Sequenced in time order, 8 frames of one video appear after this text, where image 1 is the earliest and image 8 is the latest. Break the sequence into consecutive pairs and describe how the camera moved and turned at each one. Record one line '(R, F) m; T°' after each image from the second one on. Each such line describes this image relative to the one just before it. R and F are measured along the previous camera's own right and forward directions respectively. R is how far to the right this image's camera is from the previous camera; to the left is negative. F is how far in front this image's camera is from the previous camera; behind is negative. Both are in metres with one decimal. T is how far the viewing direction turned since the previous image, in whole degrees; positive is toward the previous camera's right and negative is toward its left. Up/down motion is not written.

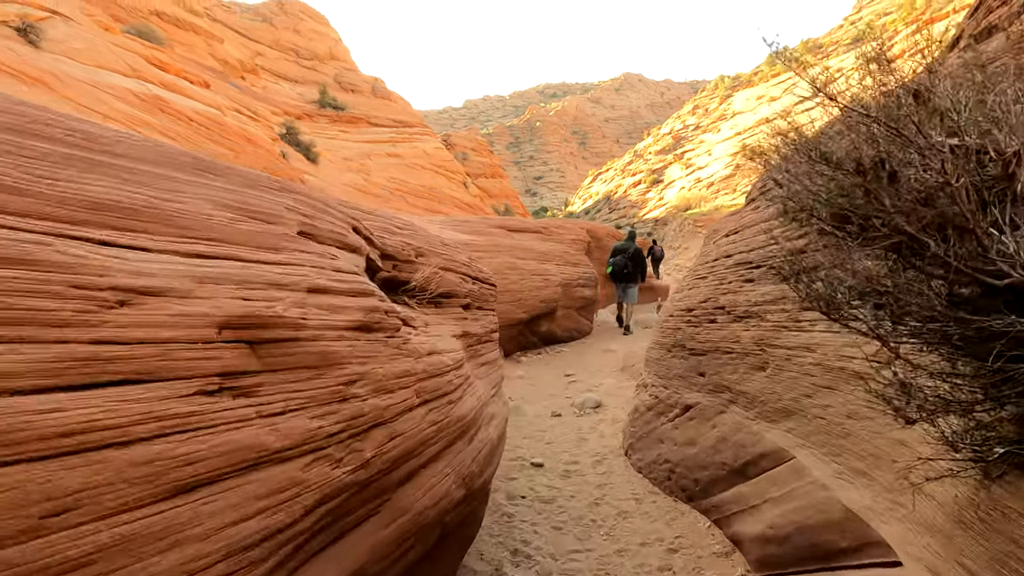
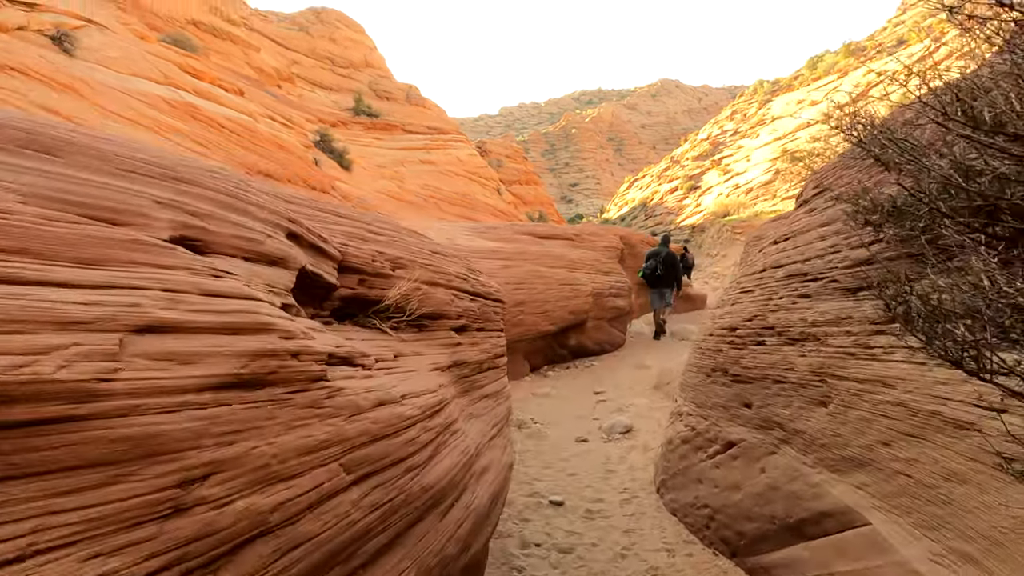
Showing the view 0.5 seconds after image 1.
(+0.1, +0.5) m; -3°
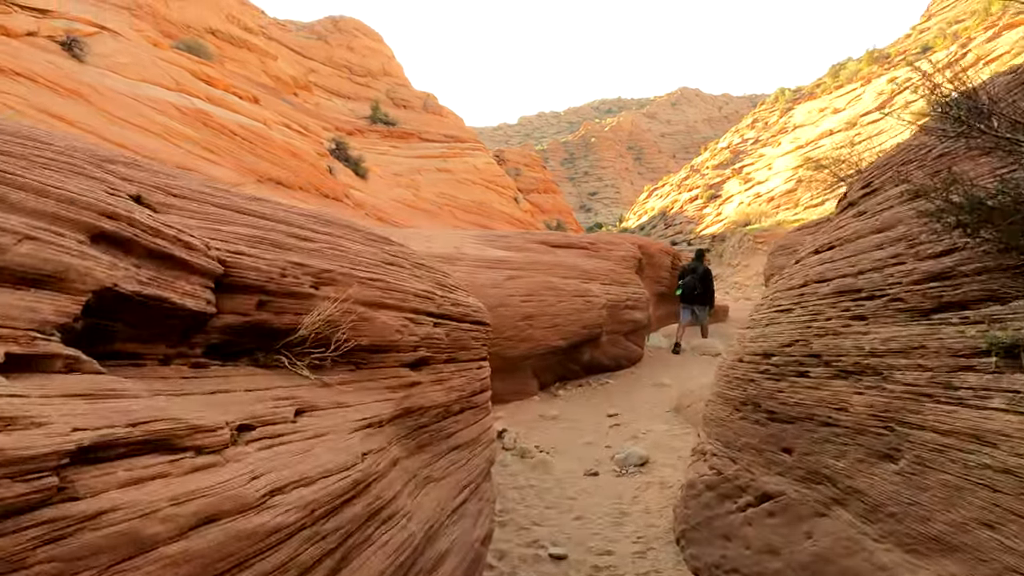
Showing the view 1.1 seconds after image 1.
(+0.1, +0.6) m; -1°
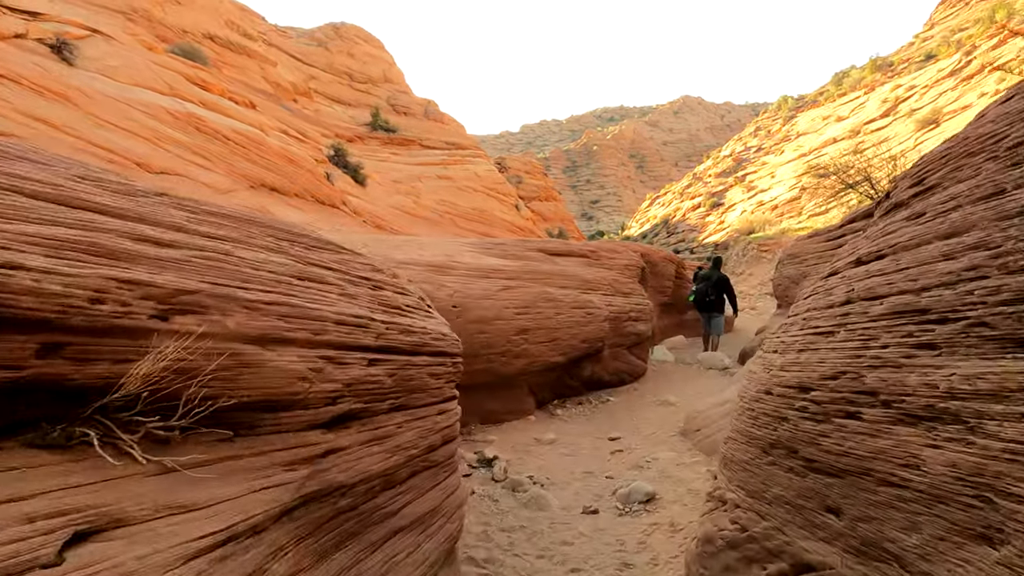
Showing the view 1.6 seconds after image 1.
(+0.1, +0.5) m; 0°
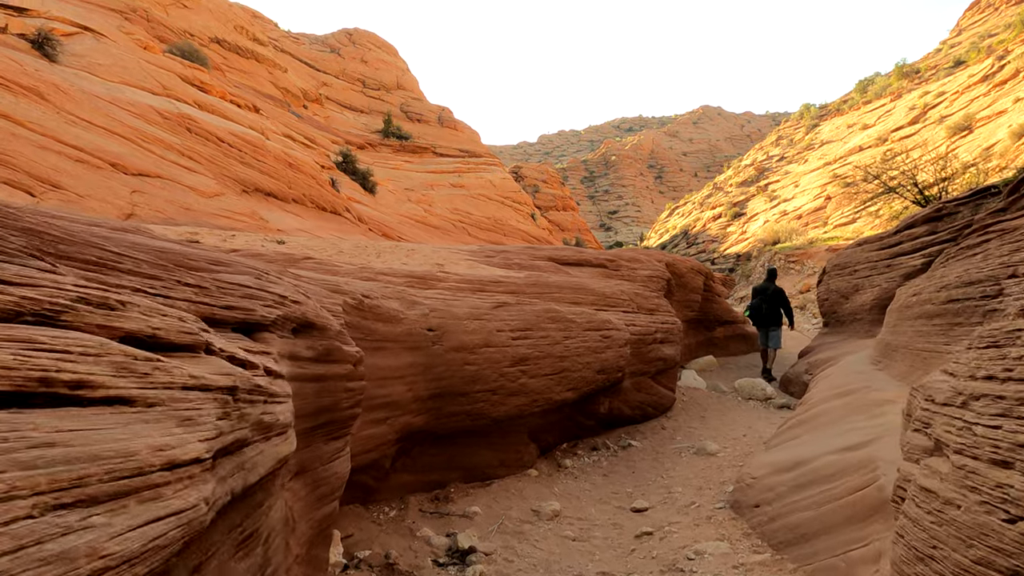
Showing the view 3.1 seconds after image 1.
(+0.2, +1.5) m; -1°
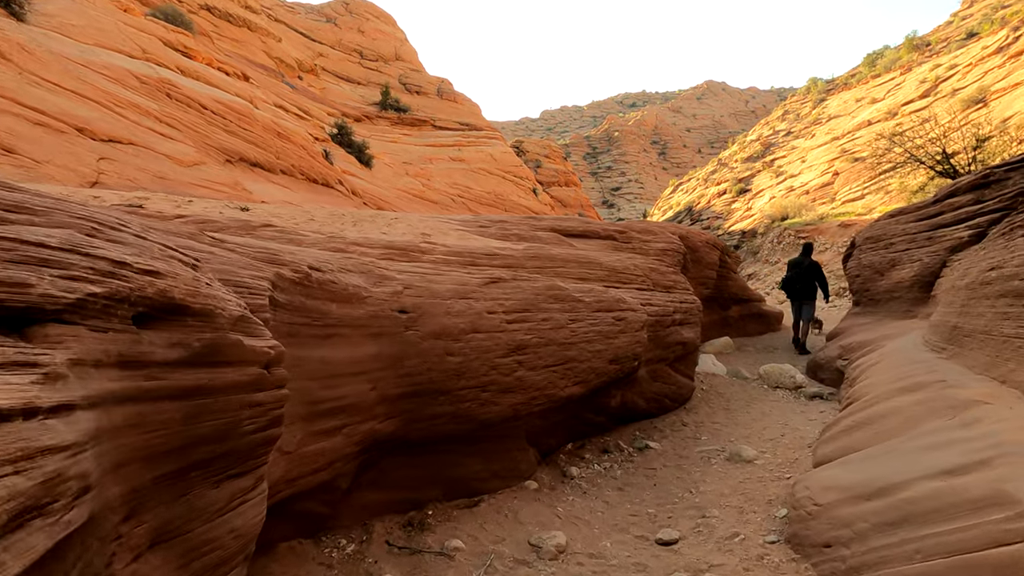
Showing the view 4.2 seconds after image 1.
(0.0, +1.0) m; 0°
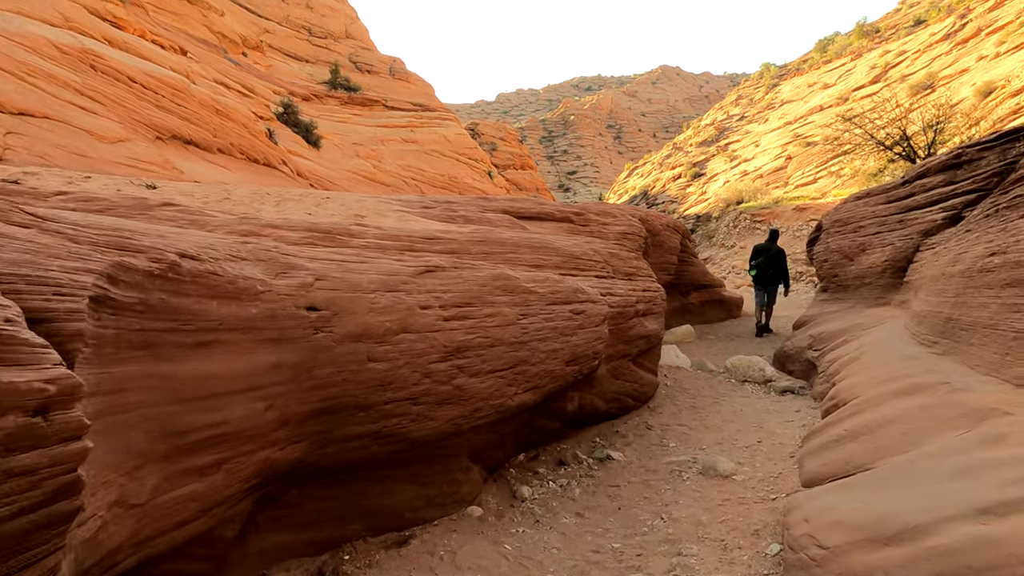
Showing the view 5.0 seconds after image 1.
(+0.1, +0.7) m; +3°
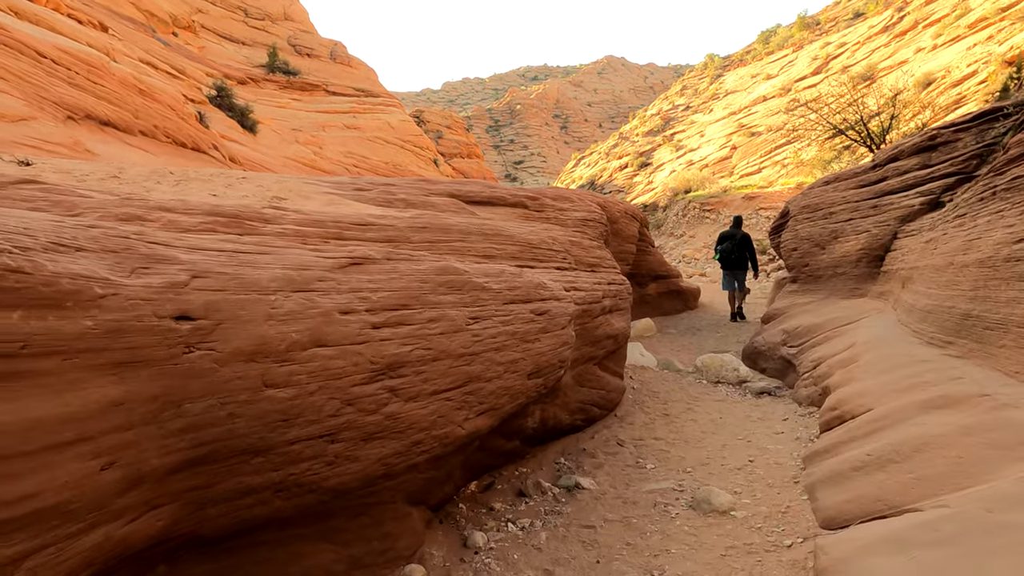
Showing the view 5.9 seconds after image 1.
(0.0, +0.8) m; +4°
